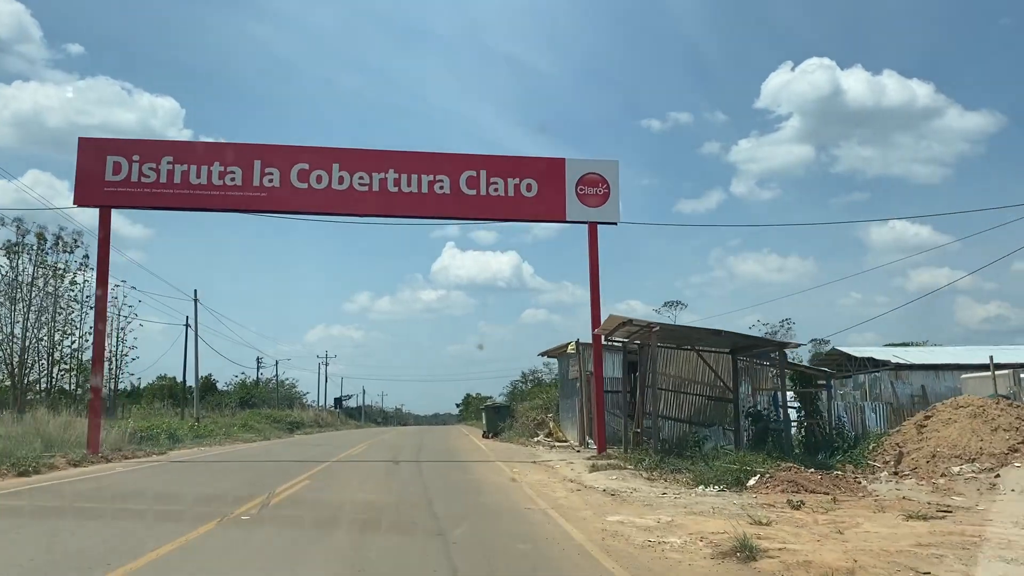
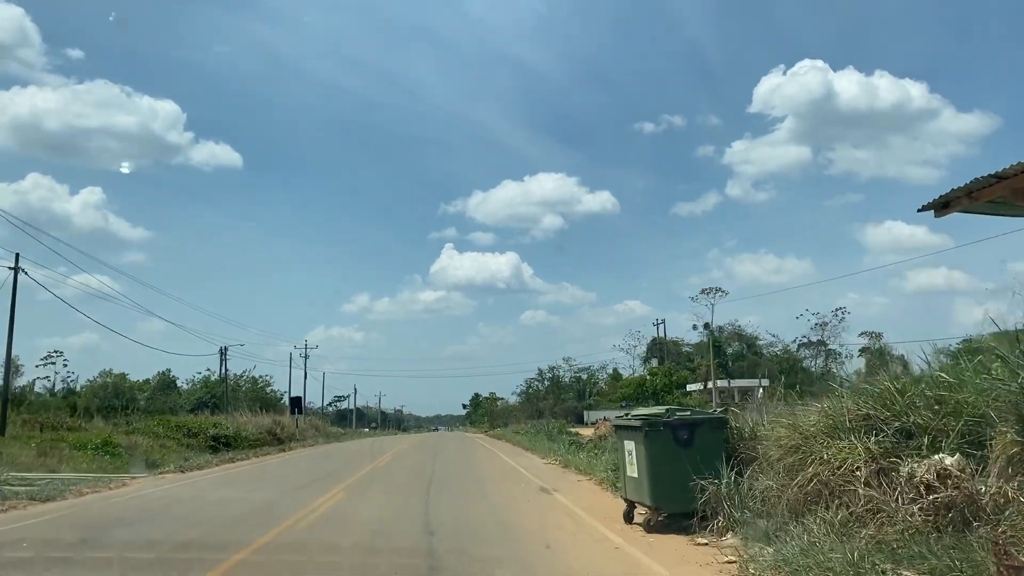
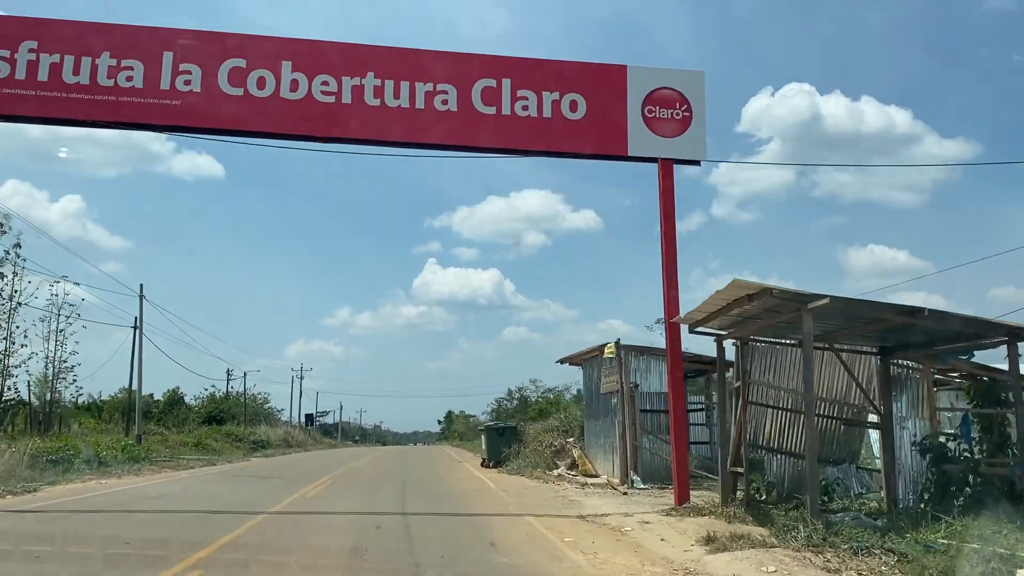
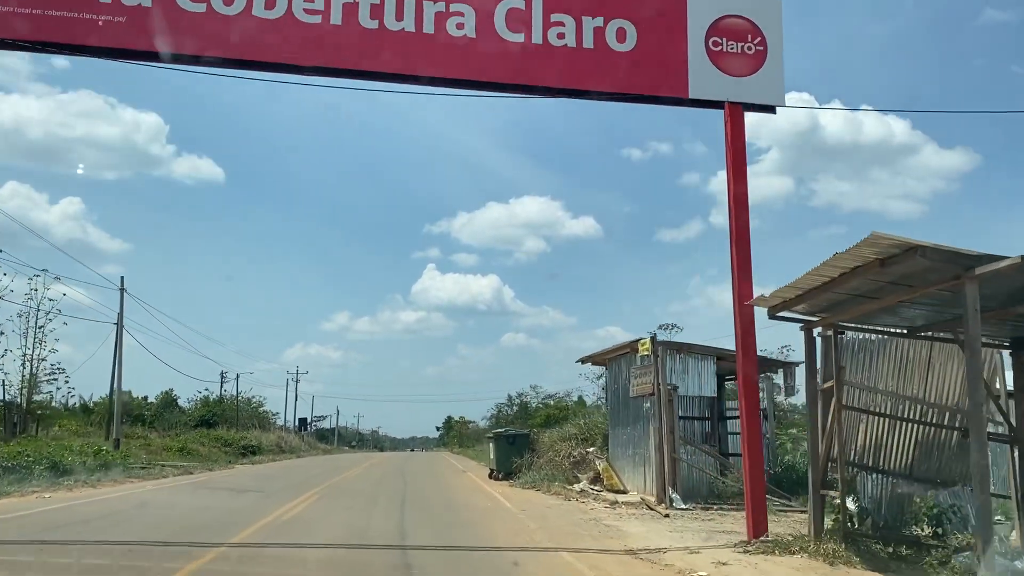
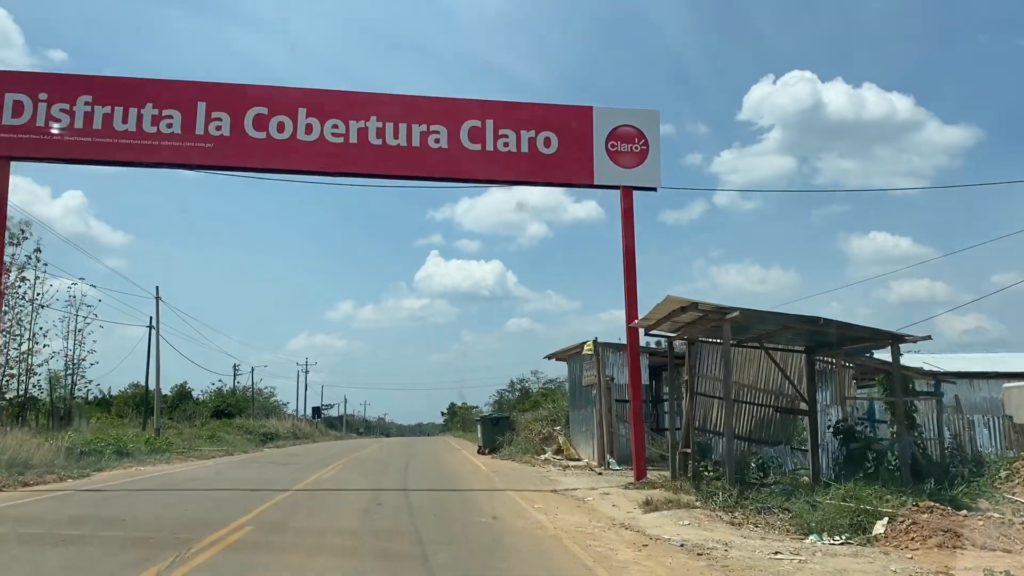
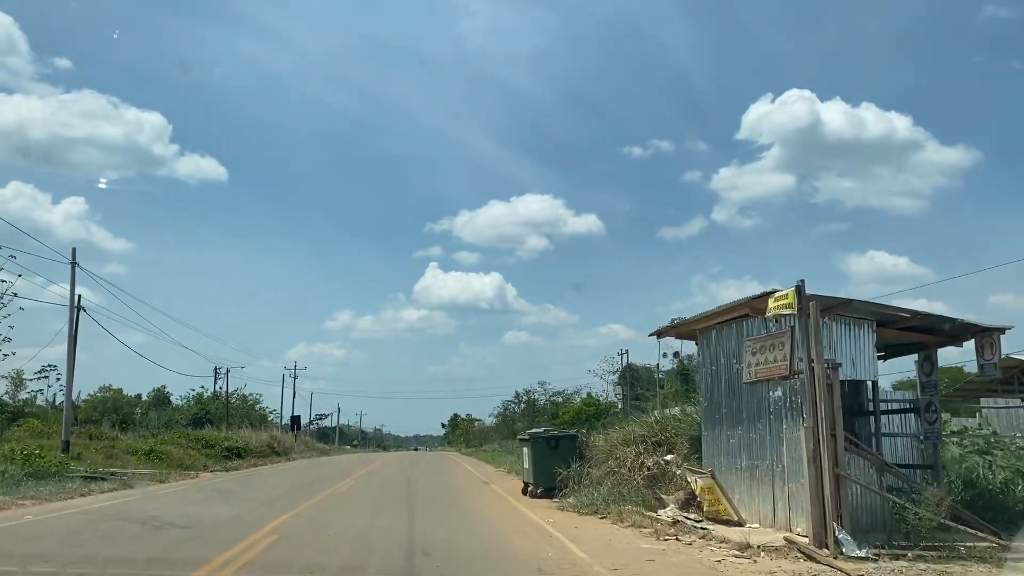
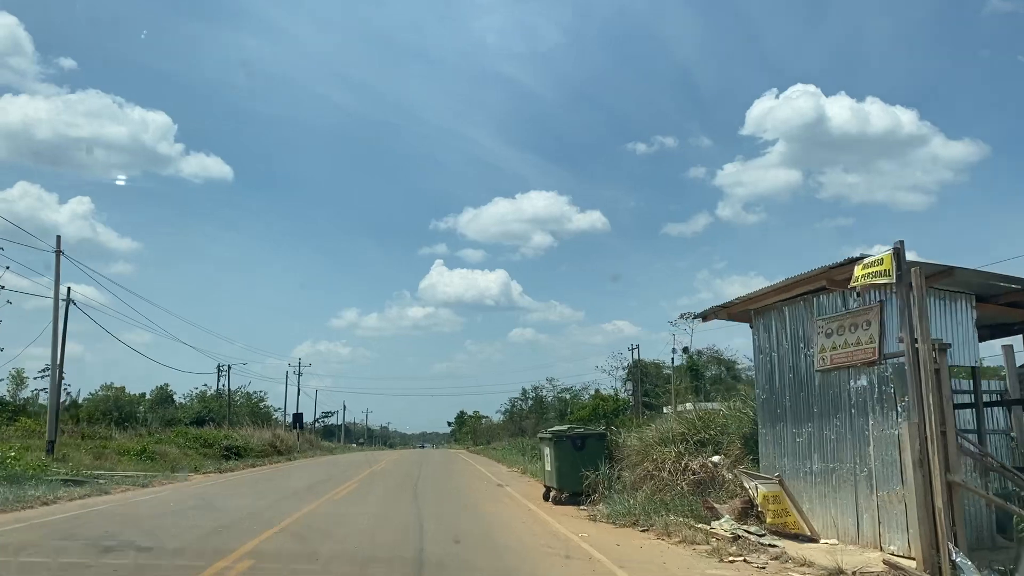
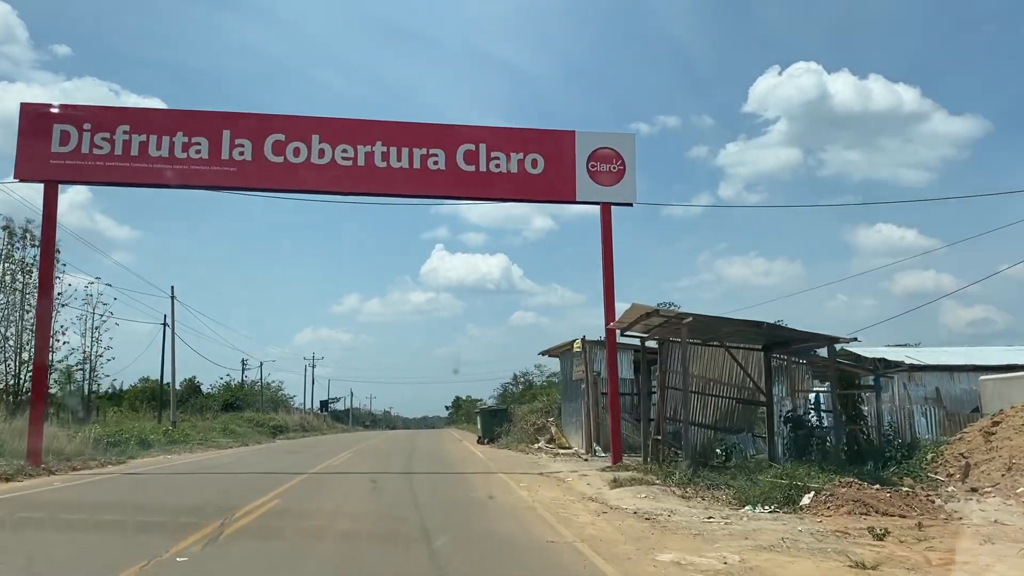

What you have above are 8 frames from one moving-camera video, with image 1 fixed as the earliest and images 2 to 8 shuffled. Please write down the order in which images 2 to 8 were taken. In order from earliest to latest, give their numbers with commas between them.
8, 5, 3, 4, 6, 7, 2
